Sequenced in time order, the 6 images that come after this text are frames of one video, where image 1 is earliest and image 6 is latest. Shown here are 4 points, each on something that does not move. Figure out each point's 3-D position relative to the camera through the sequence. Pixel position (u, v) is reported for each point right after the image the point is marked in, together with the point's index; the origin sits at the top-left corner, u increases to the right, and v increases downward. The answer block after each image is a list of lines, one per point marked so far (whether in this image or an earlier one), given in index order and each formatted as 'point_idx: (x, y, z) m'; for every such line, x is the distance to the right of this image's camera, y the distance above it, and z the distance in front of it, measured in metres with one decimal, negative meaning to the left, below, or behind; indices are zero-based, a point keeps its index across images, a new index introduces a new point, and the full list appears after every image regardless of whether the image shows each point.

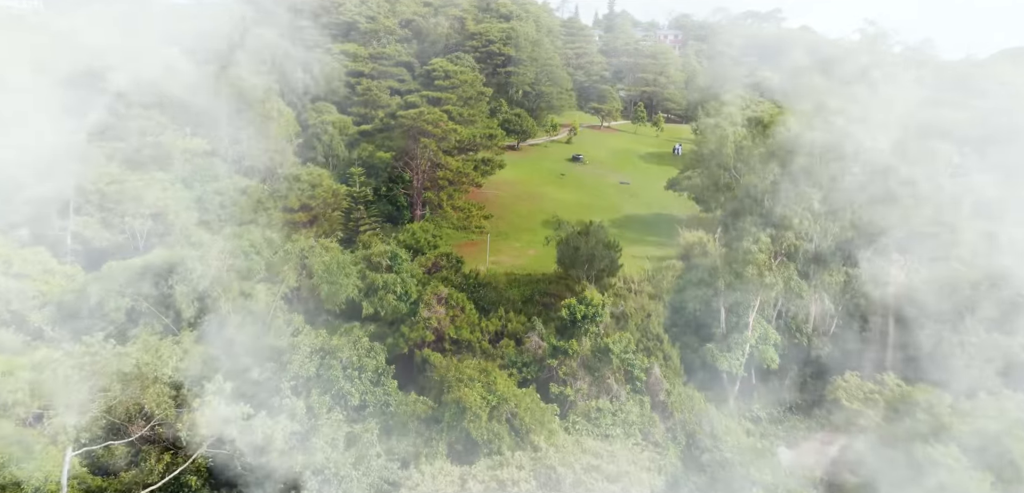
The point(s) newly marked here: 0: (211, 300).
0: (-8.3, -1.5, +19.7) m
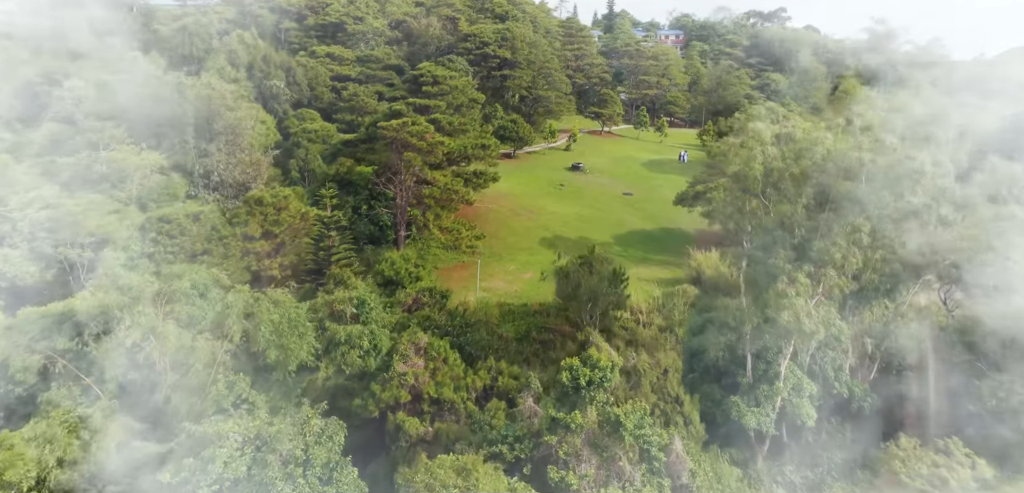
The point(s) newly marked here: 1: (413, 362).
0: (-8.5, -2.5, +16.5) m
1: (-2.5, -3.0, +18.3) m
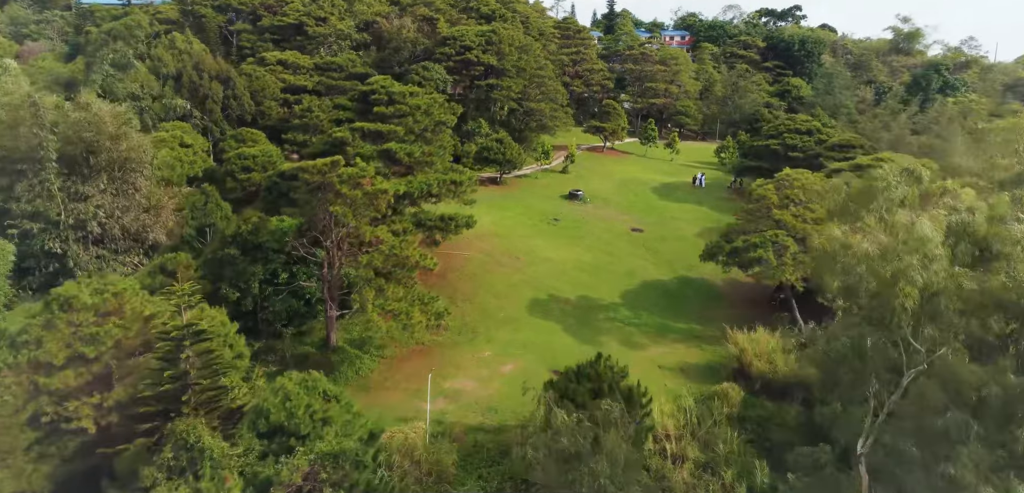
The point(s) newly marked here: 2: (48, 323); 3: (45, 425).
0: (-9.3, -5.1, +8.0) m
1: (-3.3, -5.5, +9.8) m
2: (-9.1, -1.5, +14.3) m
3: (-8.9, -3.5, +13.8) m
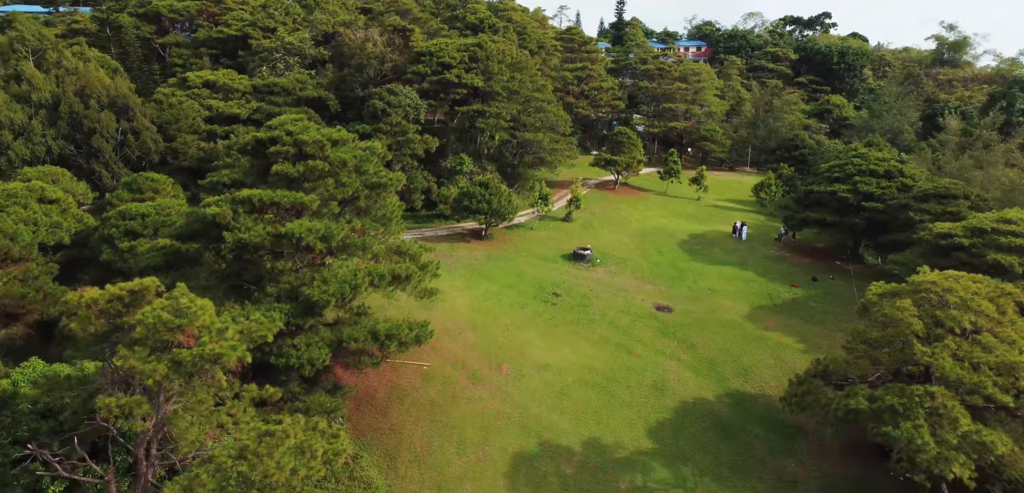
0: (-10.2, -8.2, -2.1) m
1: (-4.2, -8.6, -0.3) m
2: (-9.9, -4.7, +4.3) m
3: (-9.7, -6.7, +3.7) m
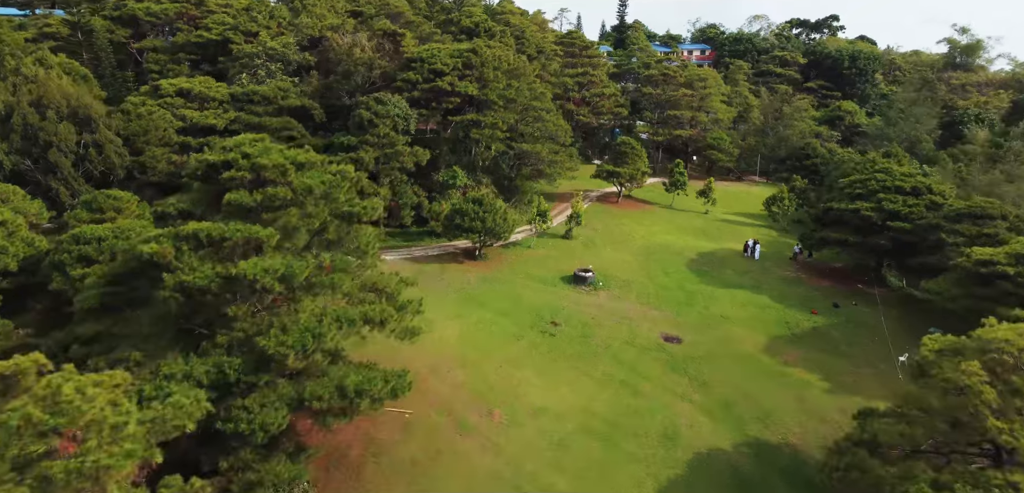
0: (-10.4, -9.1, -4.6) m
1: (-4.4, -9.5, -2.9) m
2: (-10.2, -5.6, +1.7) m
3: (-9.9, -7.6, +1.2) m
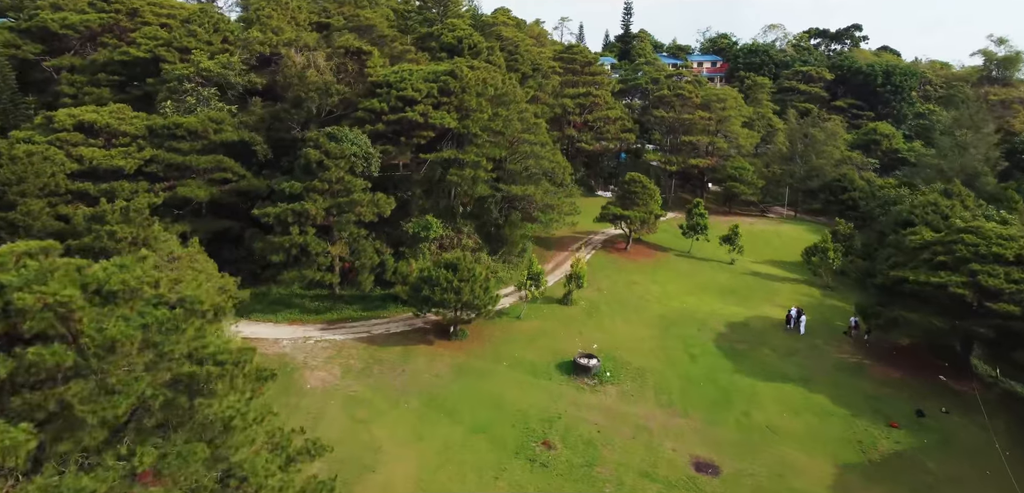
0: (-11.2, -11.5, -11.8) m
1: (-5.2, -12.0, -10.1) m
2: (-10.9, -8.1, -5.4) m
3: (-10.7, -10.1, -6.0) m
